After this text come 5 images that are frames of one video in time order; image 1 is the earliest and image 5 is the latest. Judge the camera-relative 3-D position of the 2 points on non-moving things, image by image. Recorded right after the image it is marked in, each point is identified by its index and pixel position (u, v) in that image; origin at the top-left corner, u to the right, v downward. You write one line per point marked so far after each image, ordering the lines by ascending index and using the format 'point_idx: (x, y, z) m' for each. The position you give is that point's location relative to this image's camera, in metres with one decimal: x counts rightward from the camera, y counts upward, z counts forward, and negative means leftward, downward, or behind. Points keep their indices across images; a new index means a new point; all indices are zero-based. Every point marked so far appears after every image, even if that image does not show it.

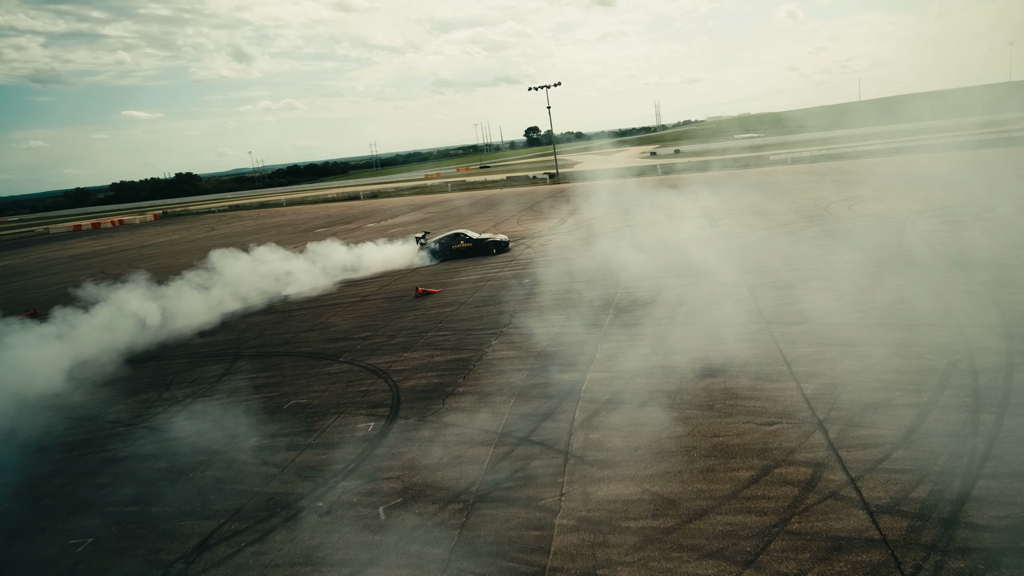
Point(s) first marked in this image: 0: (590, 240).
0: (+1.7, +1.0, +13.0) m
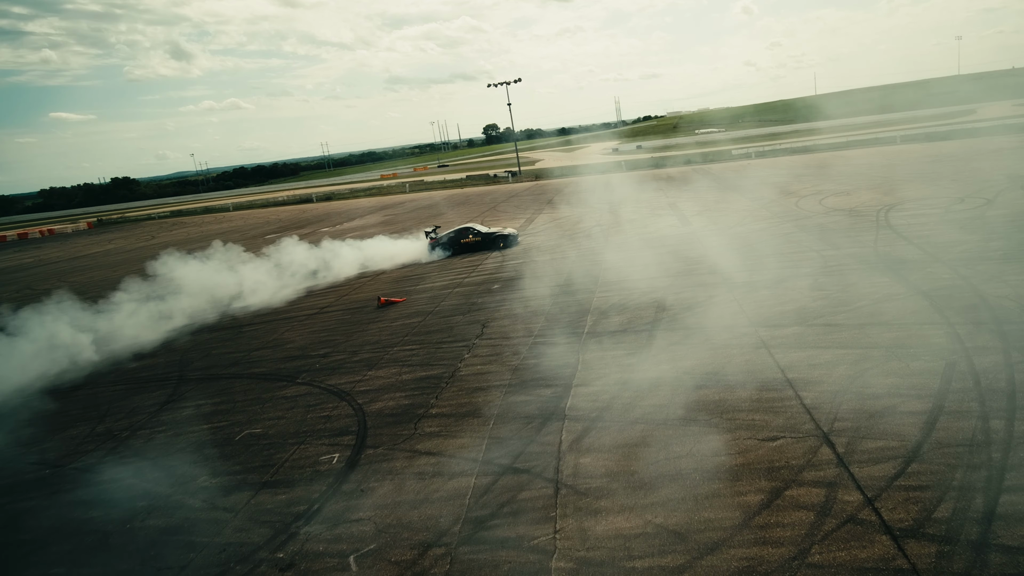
0: (+1.0, +0.9, +12.6) m
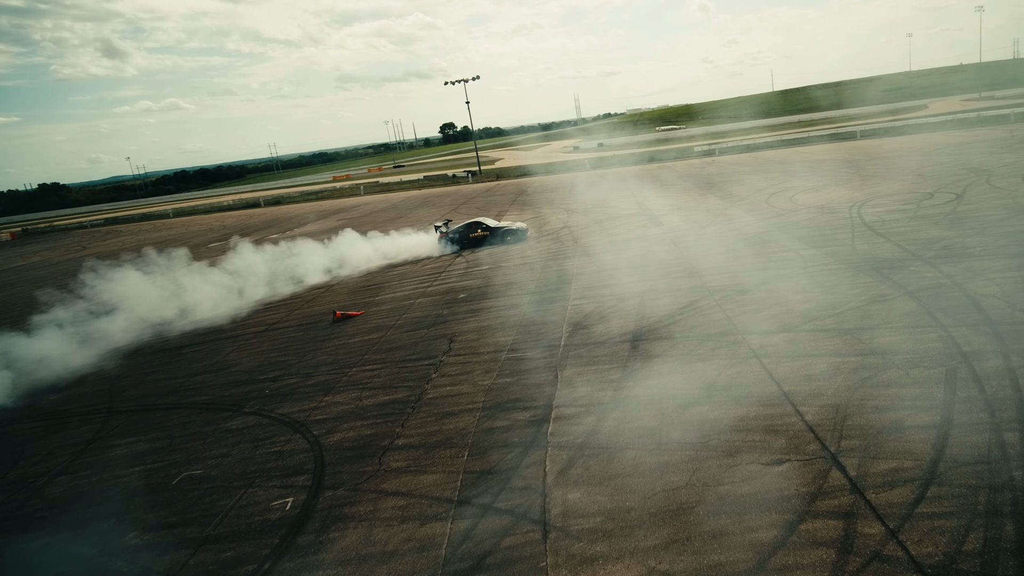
0: (+0.3, +0.8, +12.0) m
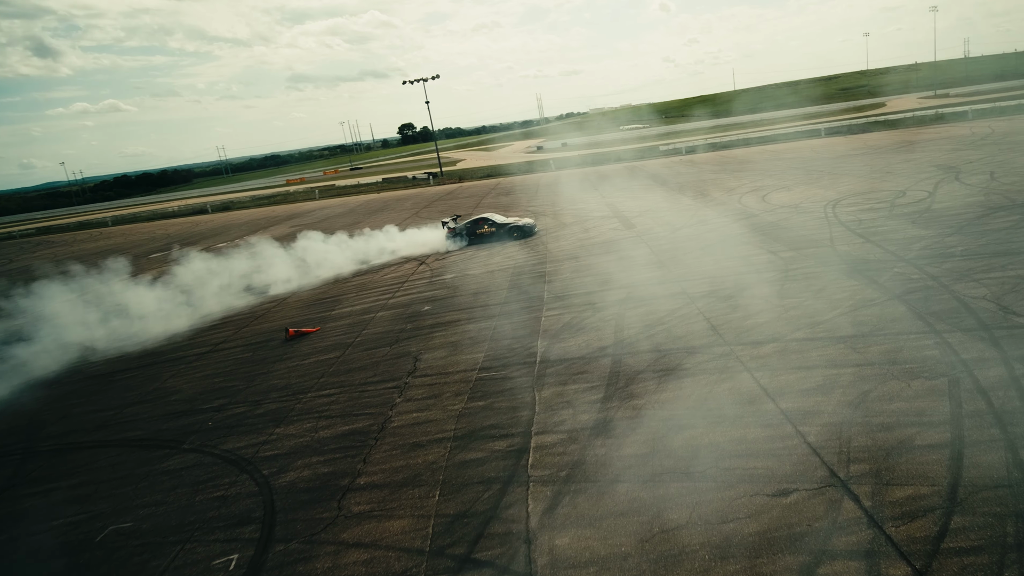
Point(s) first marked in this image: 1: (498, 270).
0: (-0.4, +0.7, +11.4) m
1: (-0.2, +0.3, +10.1) m
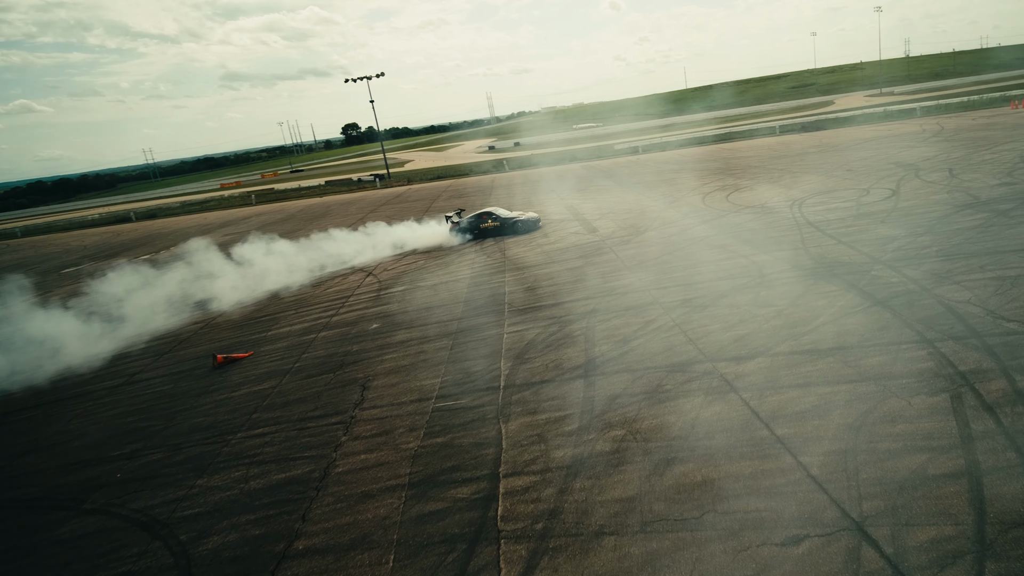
0: (-1.2, +0.5, +10.6) m
1: (-0.9, +0.1, +9.4) m
